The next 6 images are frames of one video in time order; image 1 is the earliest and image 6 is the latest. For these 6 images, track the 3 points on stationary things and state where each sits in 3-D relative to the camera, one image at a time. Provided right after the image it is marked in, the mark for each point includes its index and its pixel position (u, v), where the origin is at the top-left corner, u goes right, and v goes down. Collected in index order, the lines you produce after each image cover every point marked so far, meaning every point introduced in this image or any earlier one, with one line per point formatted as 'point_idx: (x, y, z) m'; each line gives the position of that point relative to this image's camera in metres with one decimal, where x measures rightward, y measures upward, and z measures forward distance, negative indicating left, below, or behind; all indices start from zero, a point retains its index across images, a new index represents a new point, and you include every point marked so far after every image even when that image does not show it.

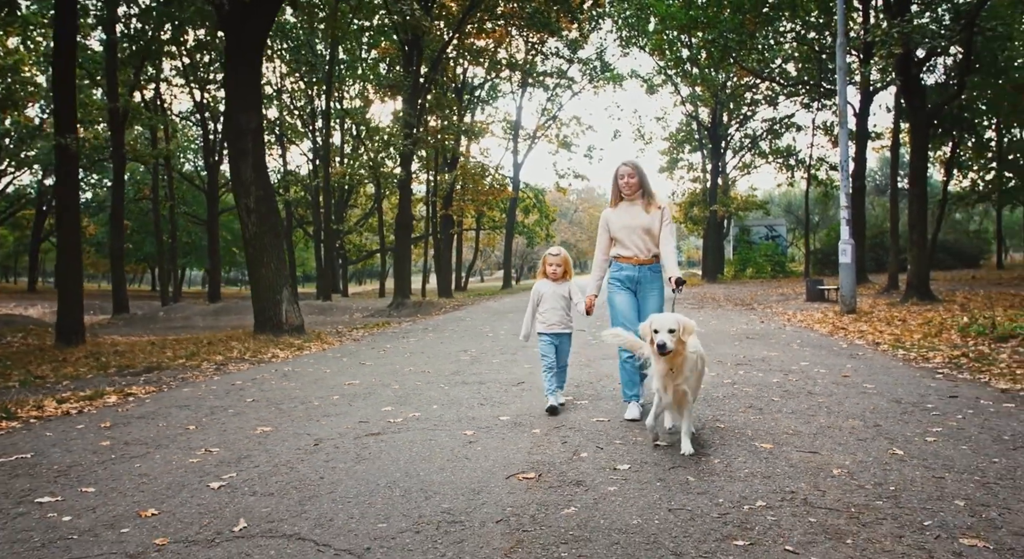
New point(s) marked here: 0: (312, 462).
0: (-1.3, -1.1, +4.6) m
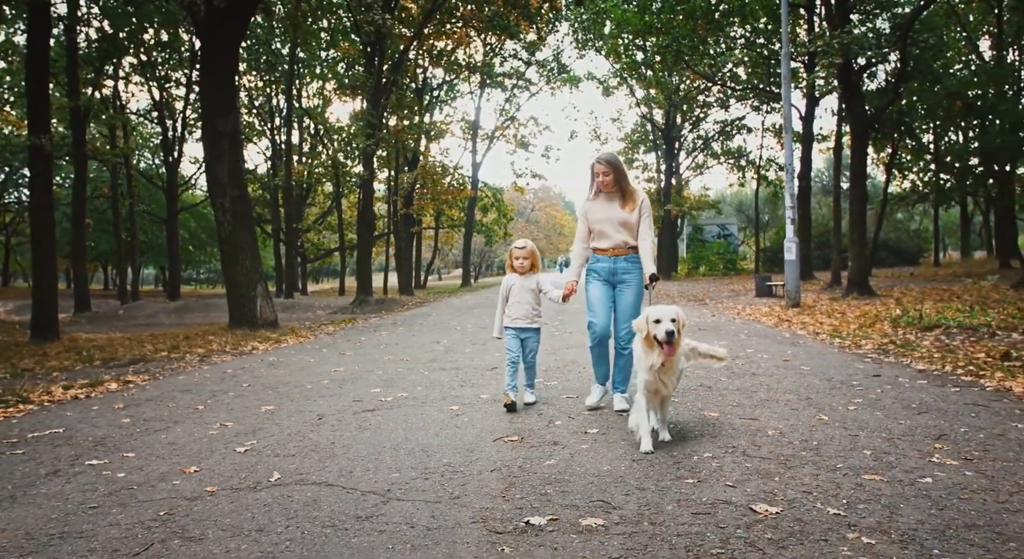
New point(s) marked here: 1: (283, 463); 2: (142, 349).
0: (-1.4, -1.1, +5.3) m
1: (-1.4, -1.1, +4.5) m
2: (-5.8, -1.1, +11.8) m
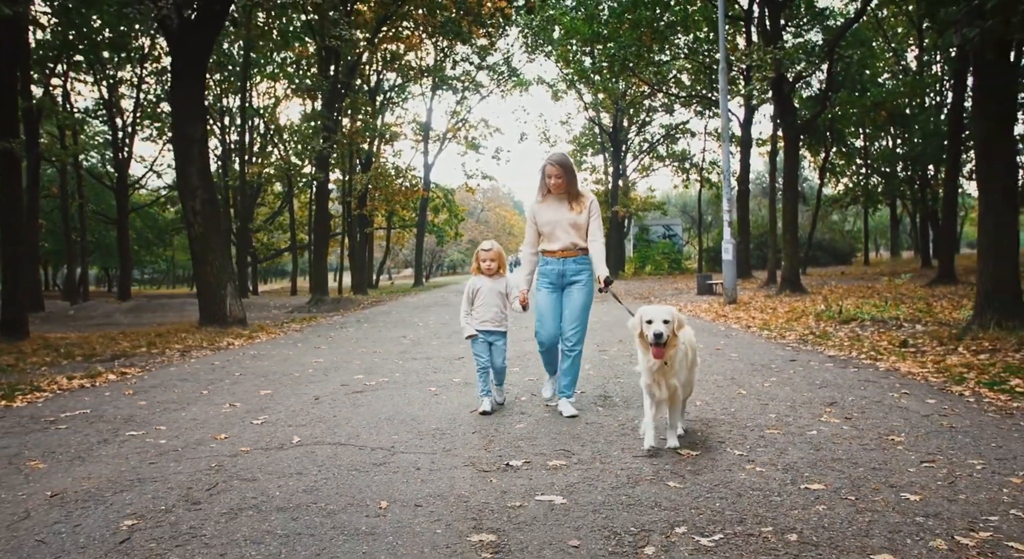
0: (-1.6, -1.1, +6.2) m
1: (-1.5, -1.1, +5.4) m
2: (-6.5, -1.1, +12.3) m
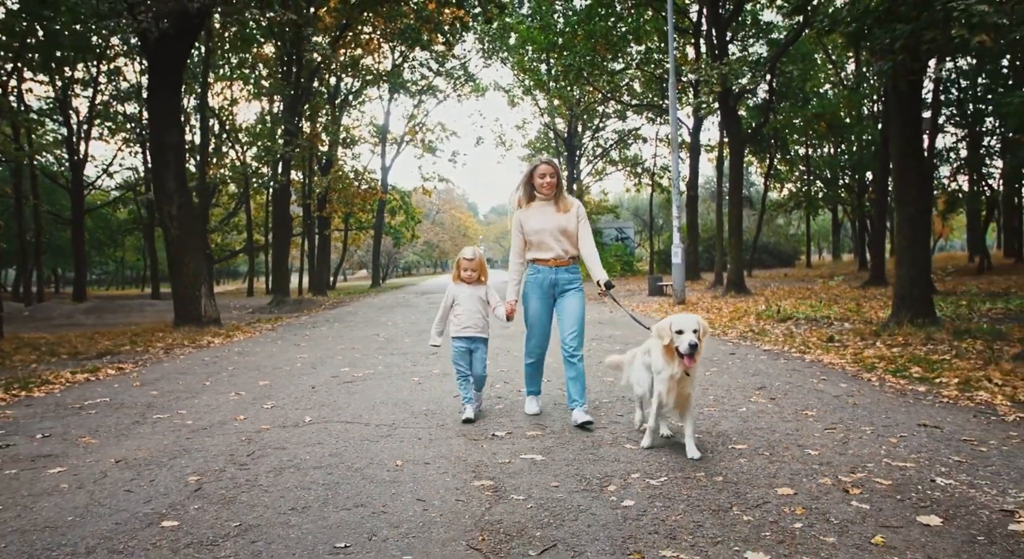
0: (-1.8, -1.1, +7.0) m
1: (-1.7, -1.1, +6.2) m
2: (-7.1, -1.1, +12.8) m
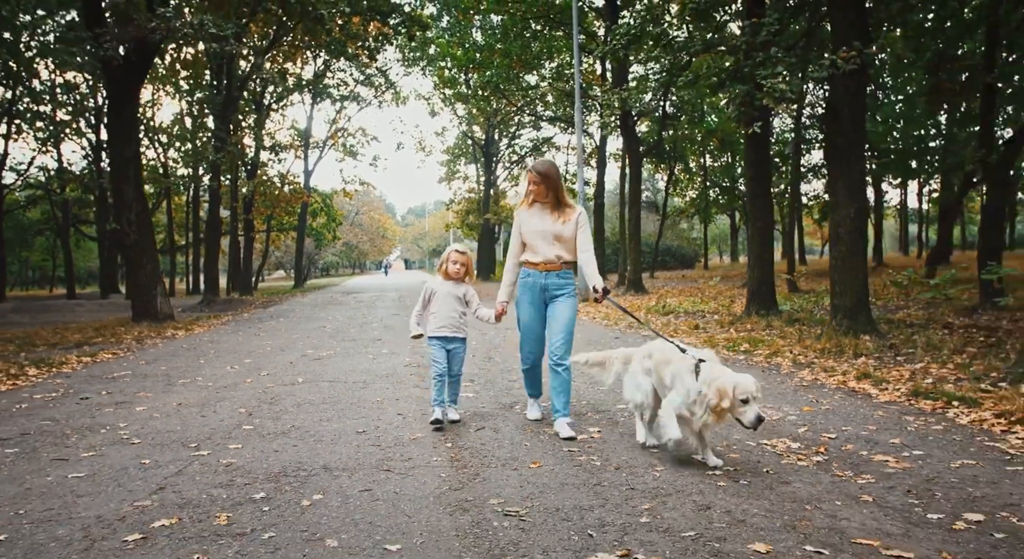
0: (-2.6, -1.1, +9.1) m
1: (-2.4, -1.1, +8.4) m
2: (-8.5, -1.1, +14.4) m
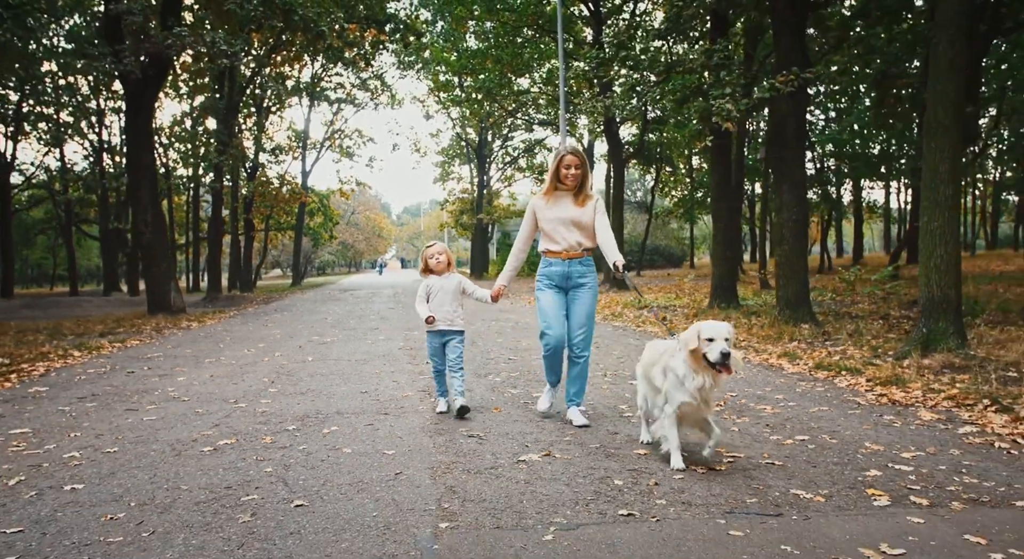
0: (-2.9, -1.0, +10.5) m
1: (-2.7, -1.0, +9.8) m
2: (-8.8, -1.0, +15.7) m
